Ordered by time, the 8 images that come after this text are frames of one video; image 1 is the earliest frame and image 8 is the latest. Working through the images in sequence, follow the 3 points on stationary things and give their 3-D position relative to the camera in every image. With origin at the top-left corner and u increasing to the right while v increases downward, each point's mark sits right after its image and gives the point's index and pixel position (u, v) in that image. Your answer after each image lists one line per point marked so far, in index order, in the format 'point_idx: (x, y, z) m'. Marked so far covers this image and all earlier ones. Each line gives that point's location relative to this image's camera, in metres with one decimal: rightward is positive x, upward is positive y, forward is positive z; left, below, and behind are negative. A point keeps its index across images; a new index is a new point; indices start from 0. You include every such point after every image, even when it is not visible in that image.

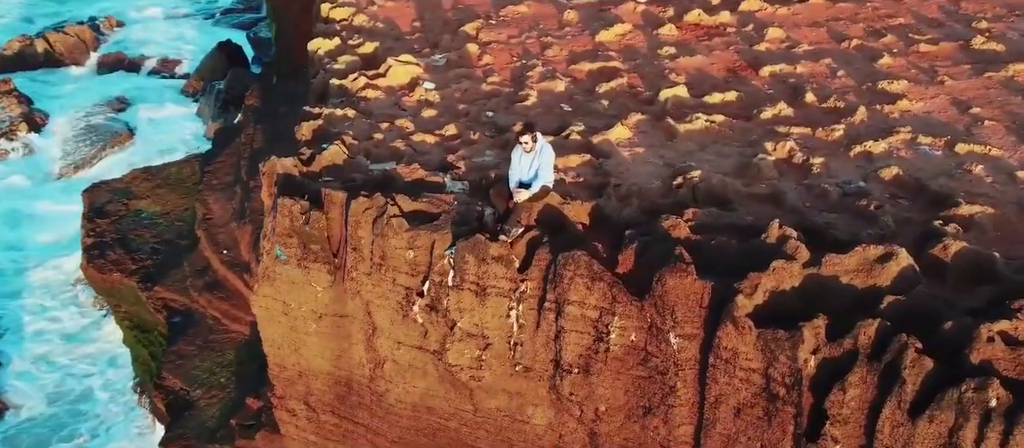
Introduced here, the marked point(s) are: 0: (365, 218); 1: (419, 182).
0: (-1.2, +0.1, +9.7) m
1: (-0.8, +0.4, +10.3) m
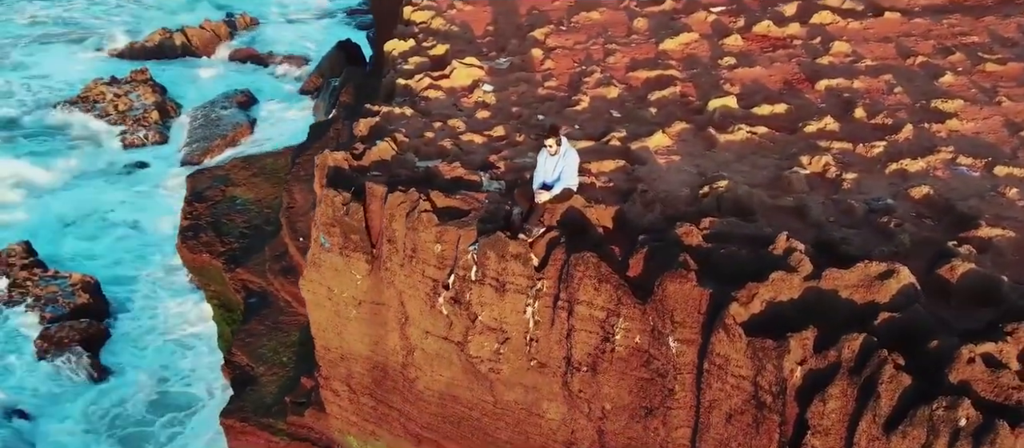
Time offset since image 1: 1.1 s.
0: (-1.0, +0.1, +10.1) m
1: (-0.5, +0.4, +10.7) m
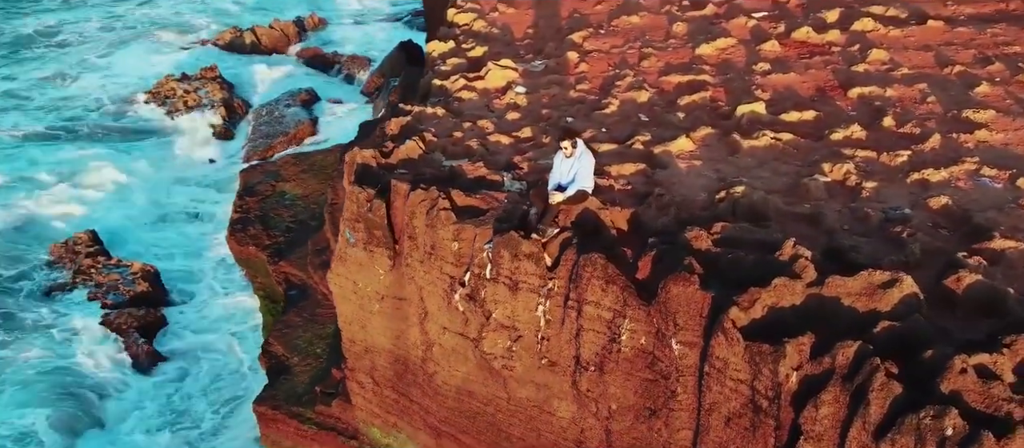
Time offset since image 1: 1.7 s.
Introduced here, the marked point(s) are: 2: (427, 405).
0: (-0.8, +0.1, +10.3) m
1: (-0.3, +0.4, +10.9) m
2: (-0.8, -1.7, +11.1) m
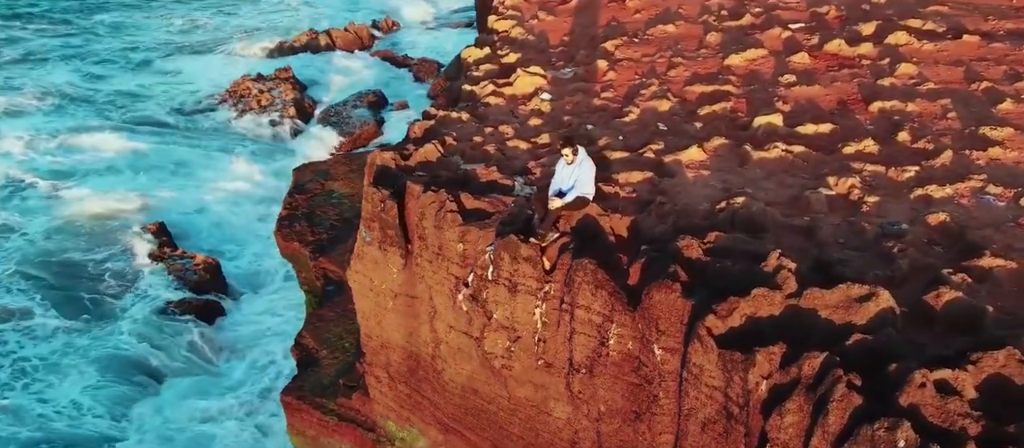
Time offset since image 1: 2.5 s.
0: (-0.7, +0.1, +10.7) m
1: (-0.2, +0.4, +11.2) m
2: (-0.7, -1.7, +11.4) m
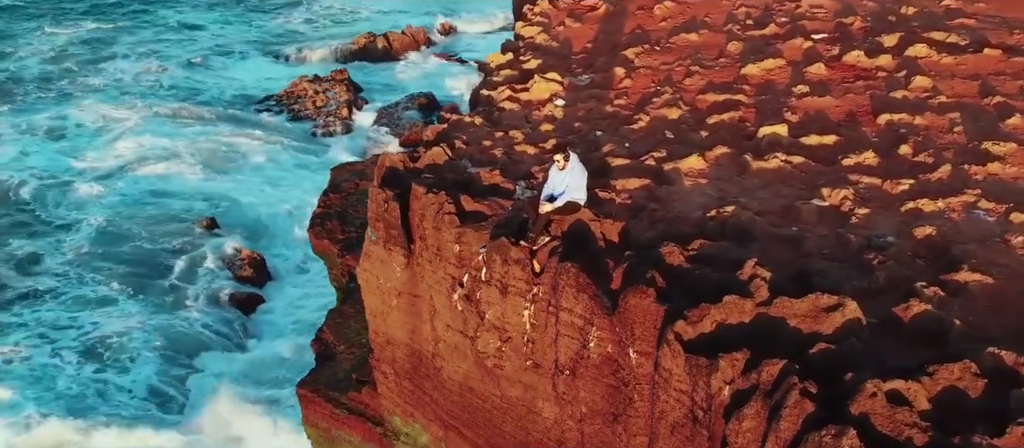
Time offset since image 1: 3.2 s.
0: (-0.8, +0.1, +11.0) m
1: (-0.2, +0.4, +11.5) m
2: (-0.7, -1.7, +11.8) m
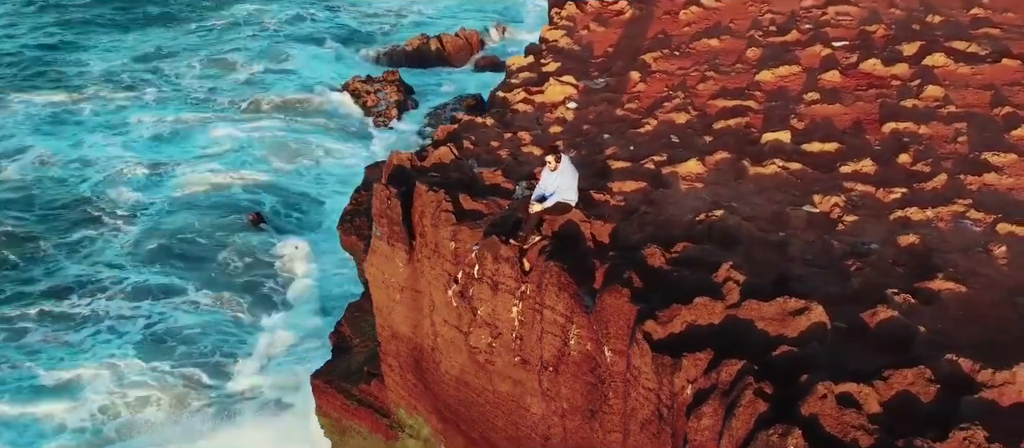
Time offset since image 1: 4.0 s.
0: (-0.8, +0.1, +11.3) m
1: (-0.2, +0.4, +11.8) m
2: (-0.8, -1.7, +12.1) m
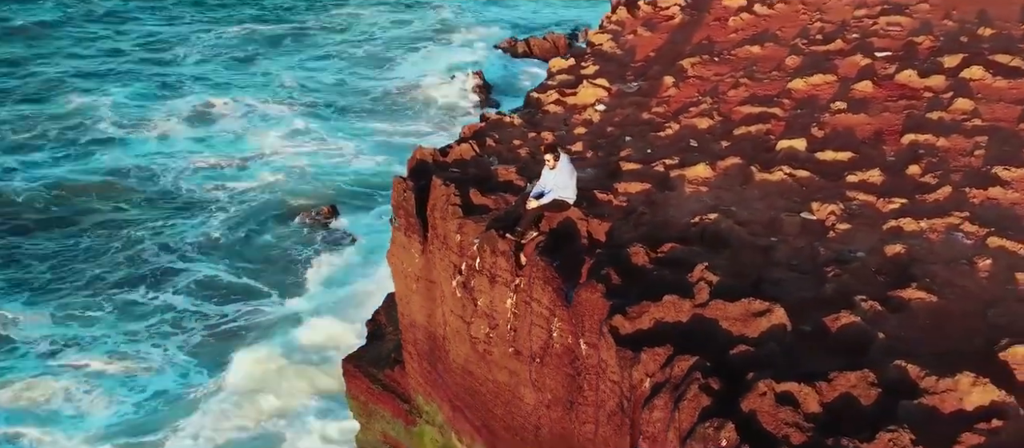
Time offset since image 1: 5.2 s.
0: (-0.7, +0.2, +11.8) m
1: (0.0, +0.4, +12.2) m
2: (-0.7, -1.6, +12.5) m
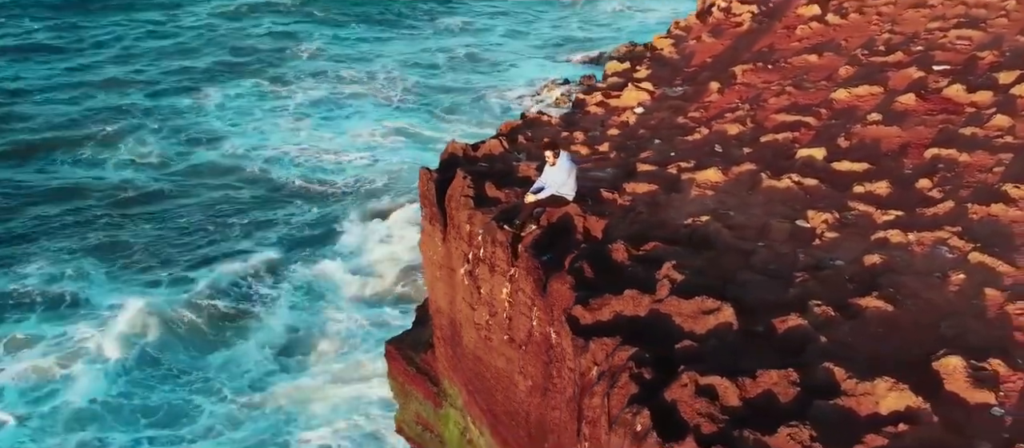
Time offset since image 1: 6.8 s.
0: (-0.6, +0.3, +12.3) m
1: (+0.2, +0.5, +12.6) m
2: (-0.5, -1.5, +13.1) m
